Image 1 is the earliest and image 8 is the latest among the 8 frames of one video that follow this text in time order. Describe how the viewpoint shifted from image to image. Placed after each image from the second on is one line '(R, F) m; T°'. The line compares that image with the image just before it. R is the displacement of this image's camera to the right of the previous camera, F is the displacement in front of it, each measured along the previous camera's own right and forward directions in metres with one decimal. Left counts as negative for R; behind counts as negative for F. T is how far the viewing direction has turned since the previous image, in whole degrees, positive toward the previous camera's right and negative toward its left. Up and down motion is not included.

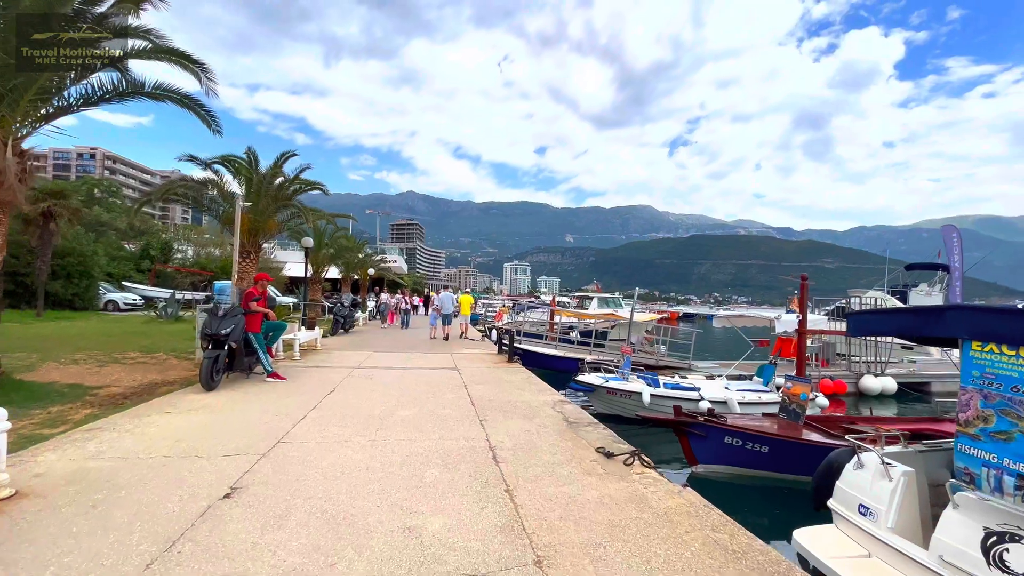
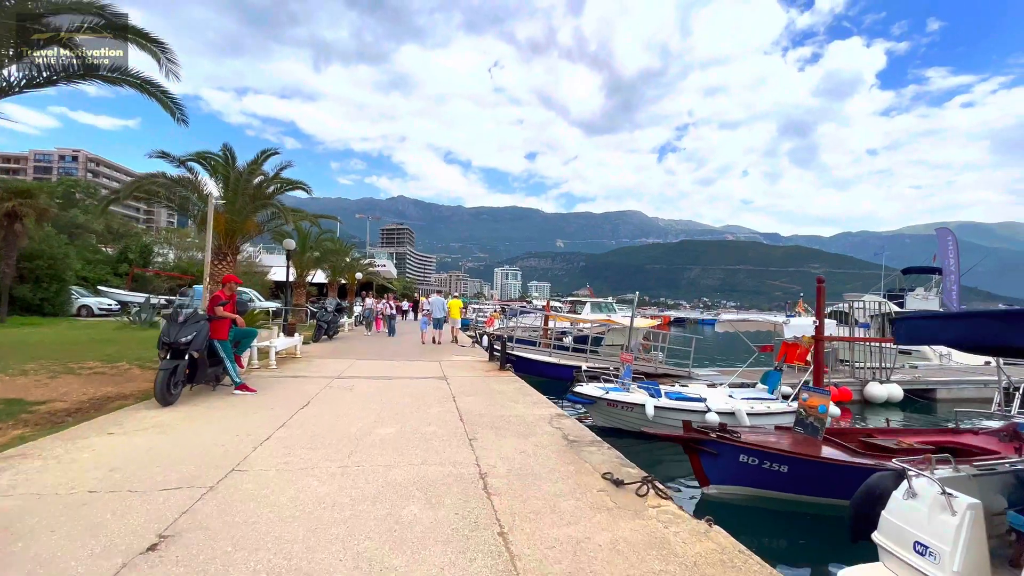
(0.0, +0.7) m; +1°
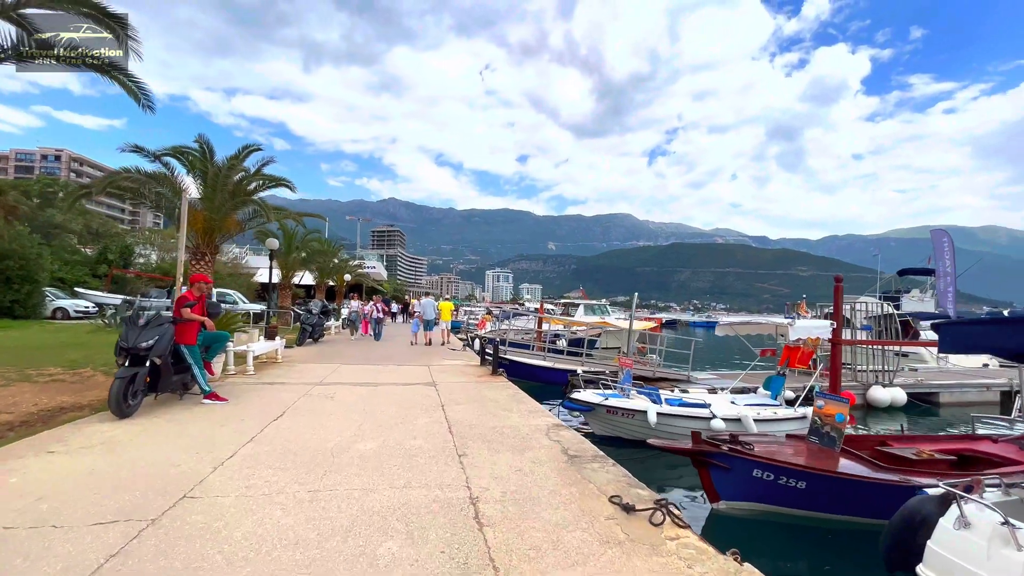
(0.0, +0.6) m; +1°
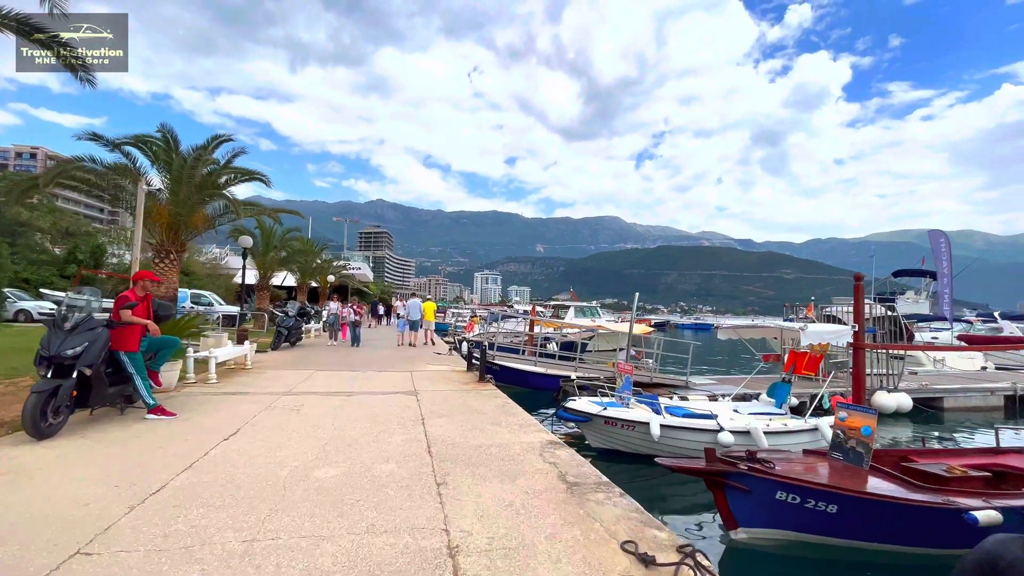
(0.0, +0.8) m; +1°
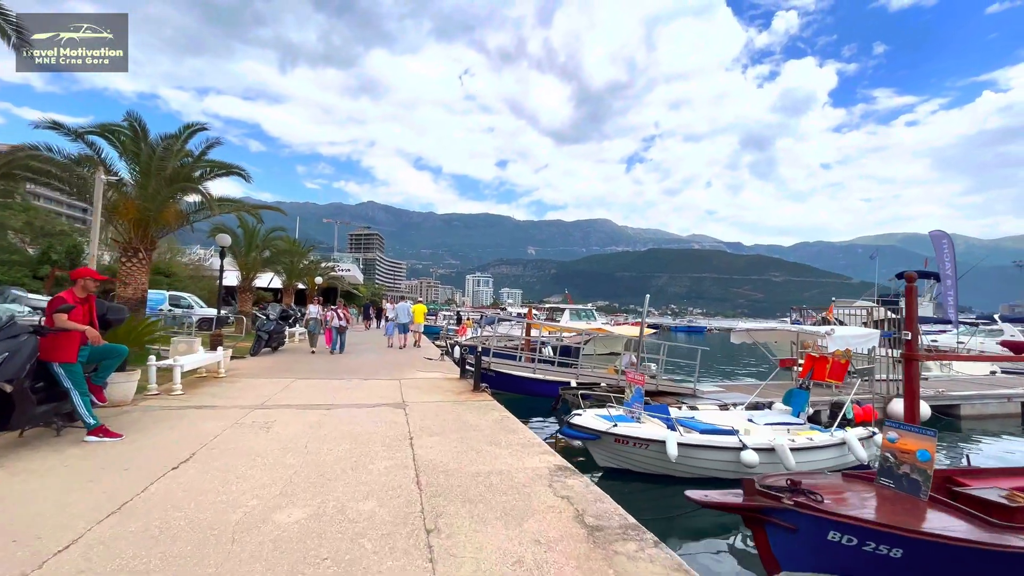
(-0.1, +0.9) m; +1°
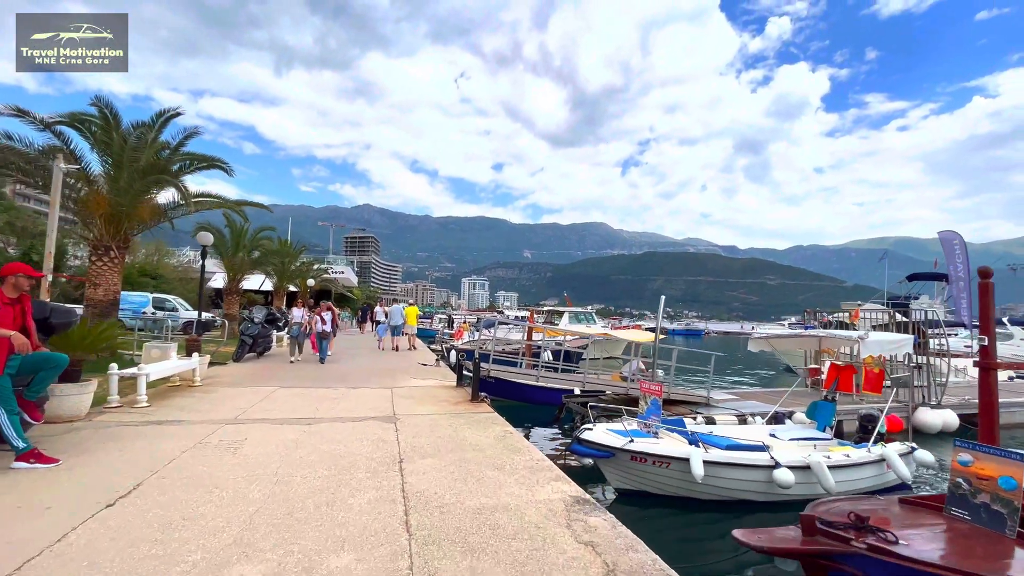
(-0.1, +0.9) m; +1°
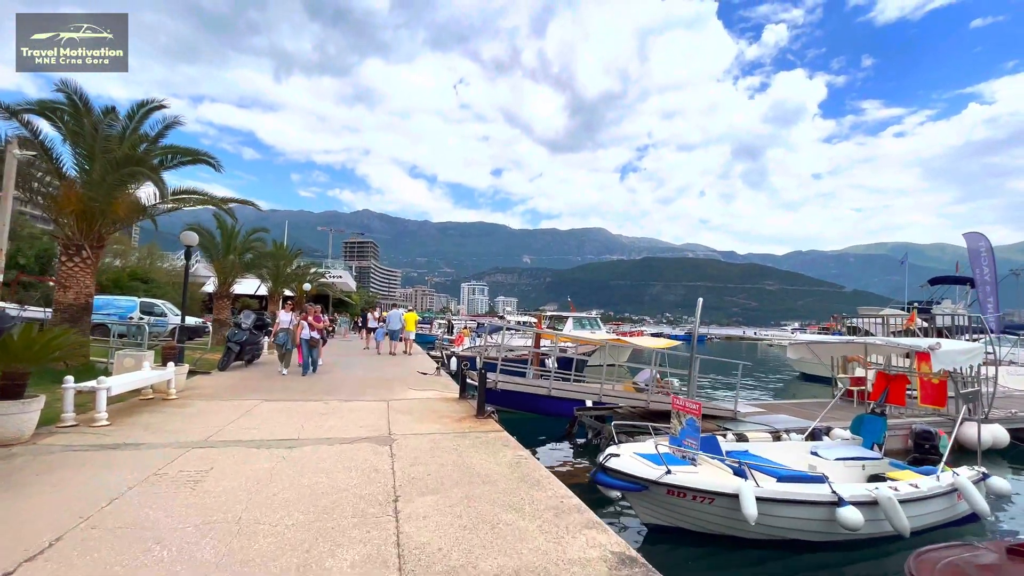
(-0.2, +1.0) m; 0°
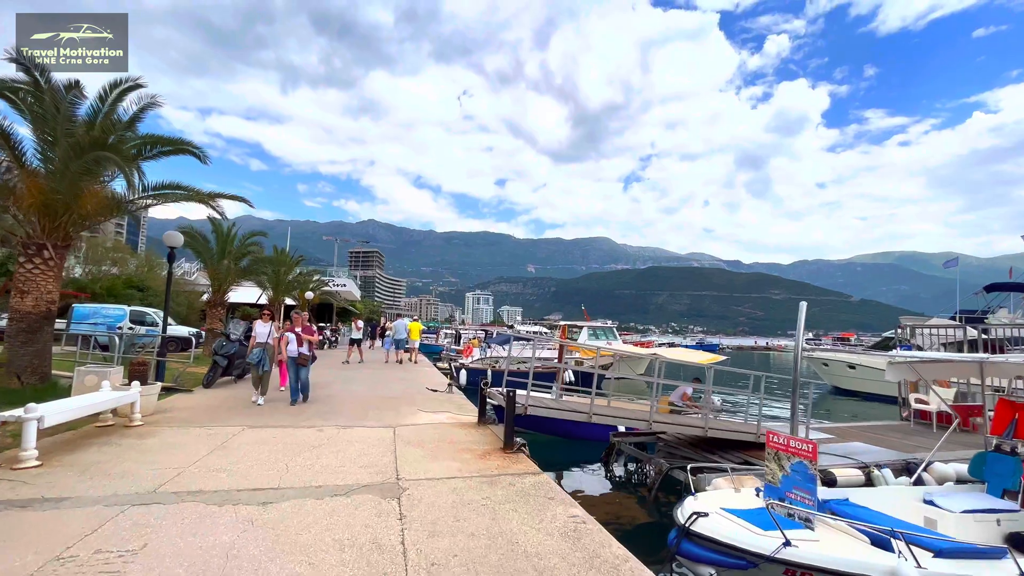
(-0.5, +1.6) m; -1°
